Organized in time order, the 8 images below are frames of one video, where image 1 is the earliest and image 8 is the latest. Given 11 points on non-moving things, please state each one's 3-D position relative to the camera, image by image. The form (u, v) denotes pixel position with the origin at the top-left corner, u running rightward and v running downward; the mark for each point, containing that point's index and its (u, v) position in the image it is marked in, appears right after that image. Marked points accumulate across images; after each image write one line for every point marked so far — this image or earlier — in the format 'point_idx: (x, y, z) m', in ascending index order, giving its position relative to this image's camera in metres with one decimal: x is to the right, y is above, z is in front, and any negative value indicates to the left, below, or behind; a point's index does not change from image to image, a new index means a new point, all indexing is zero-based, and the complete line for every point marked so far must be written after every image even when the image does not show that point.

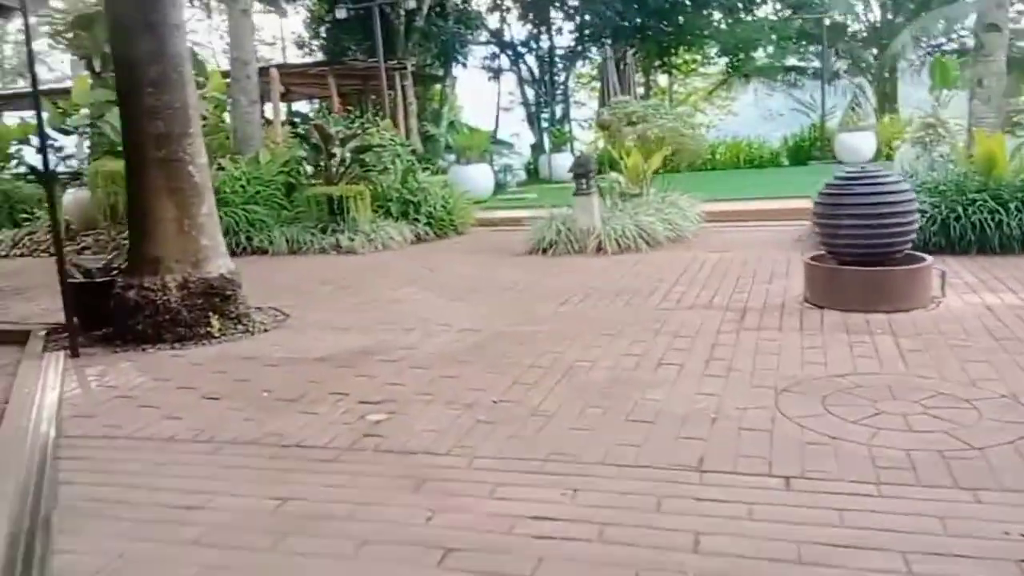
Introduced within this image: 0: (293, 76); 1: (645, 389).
0: (-2.6, +2.5, +11.1) m
1: (+0.4, -0.3, +3.0) m
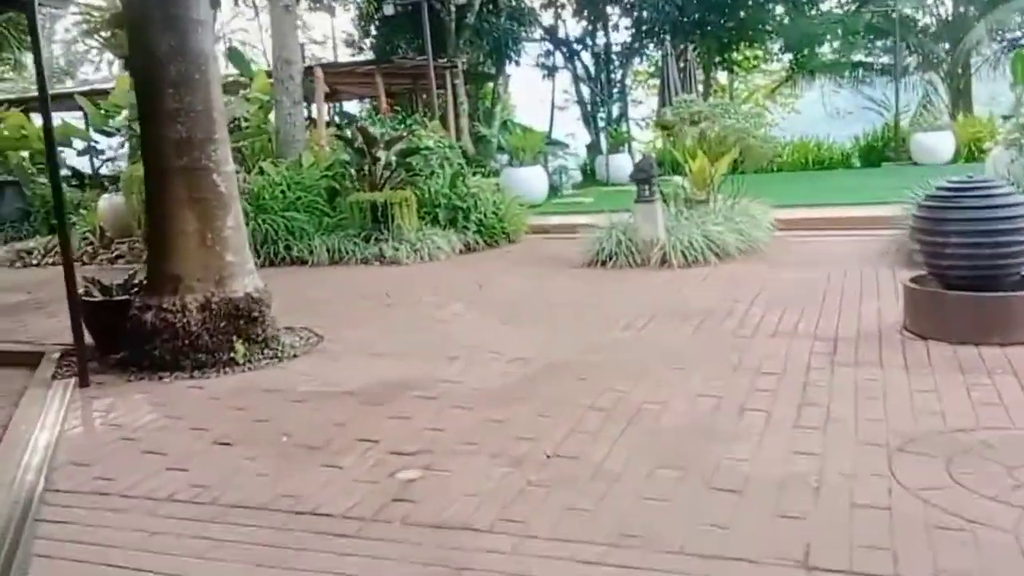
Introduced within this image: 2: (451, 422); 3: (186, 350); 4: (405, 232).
0: (-2.0, +2.5, +10.7) m
1: (+0.6, -0.4, +2.5) m
2: (-0.2, -0.4, +2.8) m
3: (-1.4, -0.3, +3.8) m
4: (-0.8, +0.4, +7.1) m
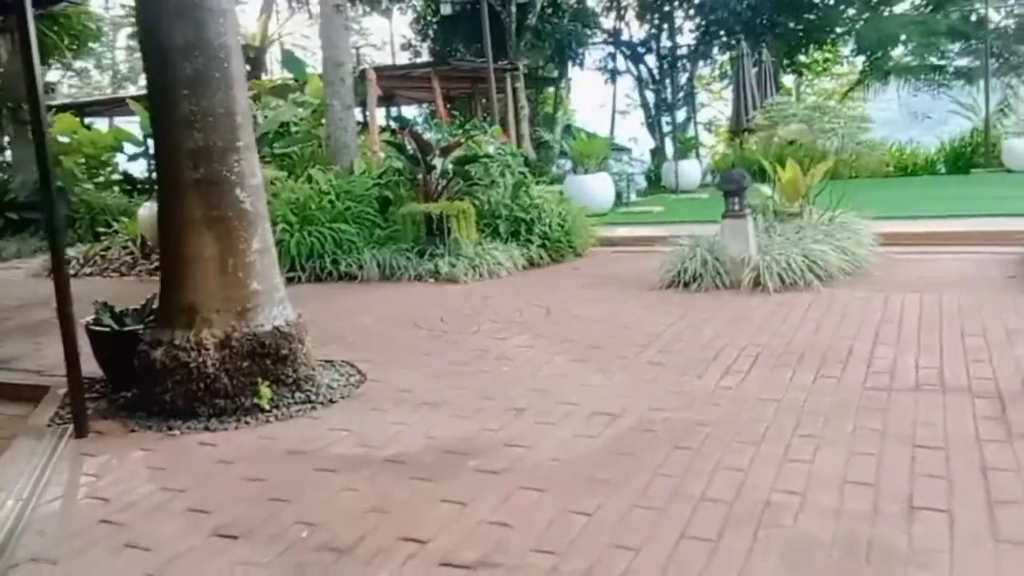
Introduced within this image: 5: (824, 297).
0: (-1.2, +2.3, +10.2) m
1: (+0.8, -0.6, +1.8) m
2: (0.0, -0.5, +2.2) m
3: (-1.1, -0.4, +3.2) m
4: (-0.4, +0.3, +6.5) m
5: (+1.6, 0.0, +4.7) m
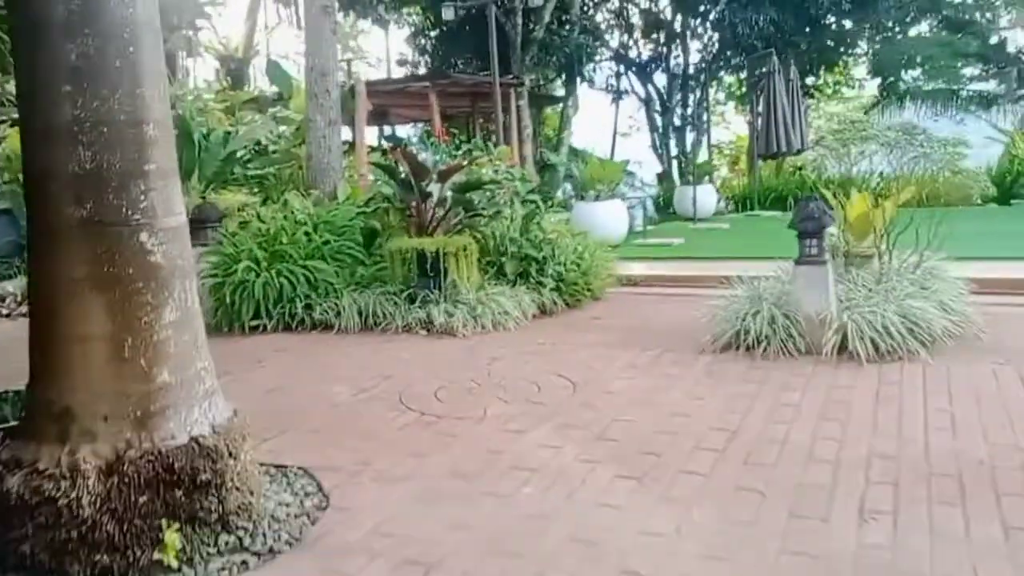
0: (-1.2, +1.9, +9.2) m
1: (+0.9, -0.8, +0.7) m
2: (+0.1, -0.7, +1.1) m
3: (-1.0, -0.6, +2.1) m
4: (-0.3, 0.0, +5.4) m
5: (+1.7, -0.3, +3.6) m
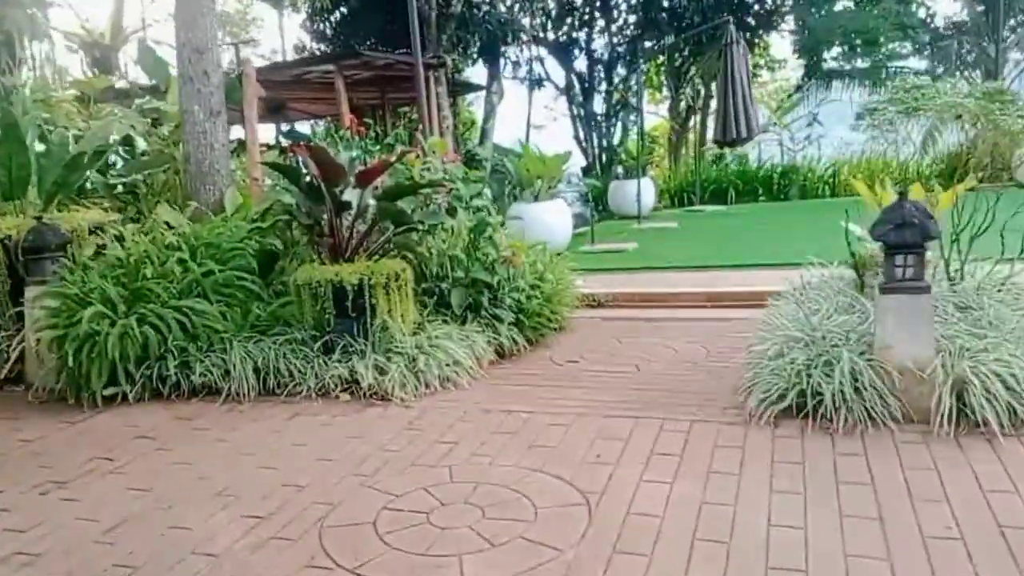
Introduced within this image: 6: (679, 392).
0: (-1.9, +1.7, +7.7) m
1: (+1.1, -0.9, -0.5) m
2: (+0.3, -0.9, -0.2) m
3: (-0.9, -0.8, +0.7) m
4: (-0.5, -0.2, +4.0) m
5: (+1.6, -0.4, +2.4) m
6: (+0.7, -0.4, +3.6) m
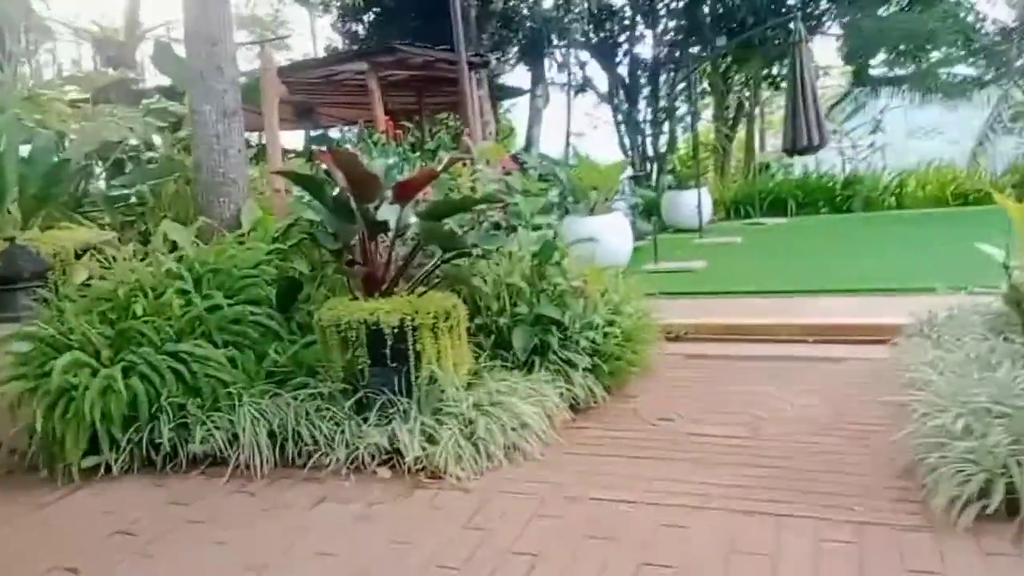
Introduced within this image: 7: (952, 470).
0: (-1.5, +1.5, +6.9) m
1: (+1.3, -1.0, -1.4) m
2: (+0.5, -1.0, -1.1) m
3: (-0.7, -1.0, -0.1) m
4: (-0.2, -0.4, +3.2) m
5: (+1.9, -0.6, +1.5) m
6: (+0.9, -0.5, +2.7) m
7: (+1.1, -0.5, +2.2) m
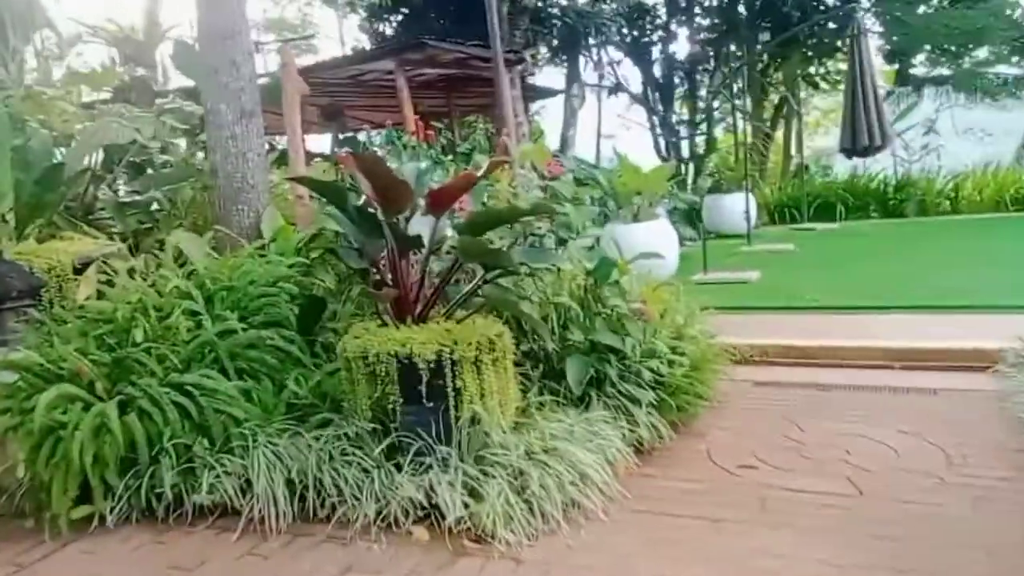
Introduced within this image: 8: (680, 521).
0: (-1.2, +1.4, +6.5) m
1: (+1.3, -1.1, -1.9) m
2: (+0.5, -1.1, -1.6) m
3: (-0.6, -1.0, -0.6) m
4: (-0.1, -0.4, +2.7) m
5: (+2.0, -0.7, +1.0) m
6: (+1.1, -0.6, +2.2) m
7: (+1.3, -0.5, +1.7) m
8: (+0.5, -0.6, +2.5) m
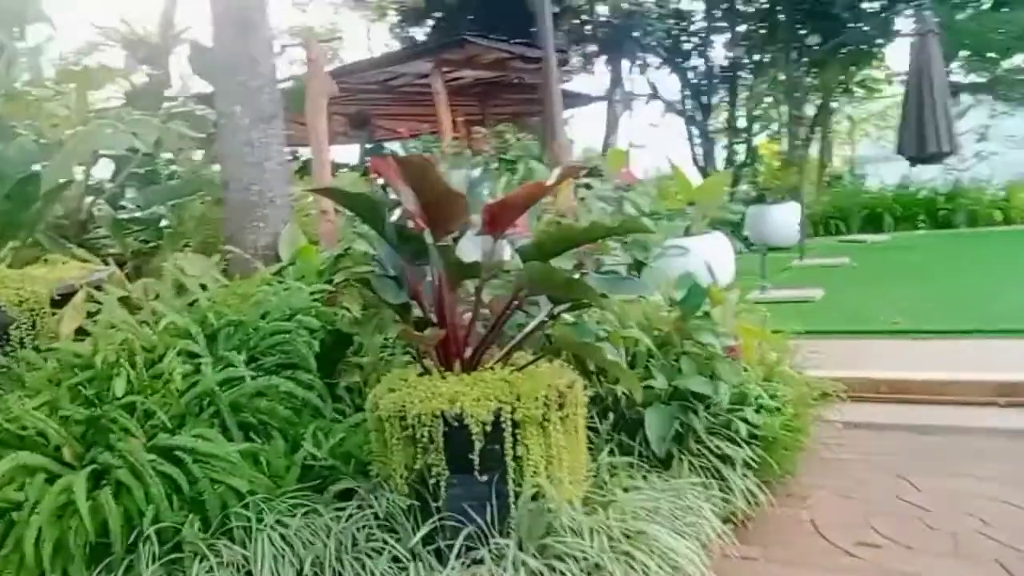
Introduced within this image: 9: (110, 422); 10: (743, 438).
0: (-0.9, +1.3, +5.9) m
1: (+1.4, -1.1, -2.5) m
2: (+0.6, -1.2, -2.2) m
3: (-0.6, -1.1, -1.2) m
4: (+0.1, -0.5, +2.1) m
5: (+2.1, -0.7, +0.3) m
6: (+1.3, -0.7, +1.6) m
7: (+1.4, -0.6, +1.1) m
8: (+0.6, -0.7, +1.9) m
9: (-1.1, -0.3, +2.4) m
10: (+0.7, -0.4, +2.6) m
